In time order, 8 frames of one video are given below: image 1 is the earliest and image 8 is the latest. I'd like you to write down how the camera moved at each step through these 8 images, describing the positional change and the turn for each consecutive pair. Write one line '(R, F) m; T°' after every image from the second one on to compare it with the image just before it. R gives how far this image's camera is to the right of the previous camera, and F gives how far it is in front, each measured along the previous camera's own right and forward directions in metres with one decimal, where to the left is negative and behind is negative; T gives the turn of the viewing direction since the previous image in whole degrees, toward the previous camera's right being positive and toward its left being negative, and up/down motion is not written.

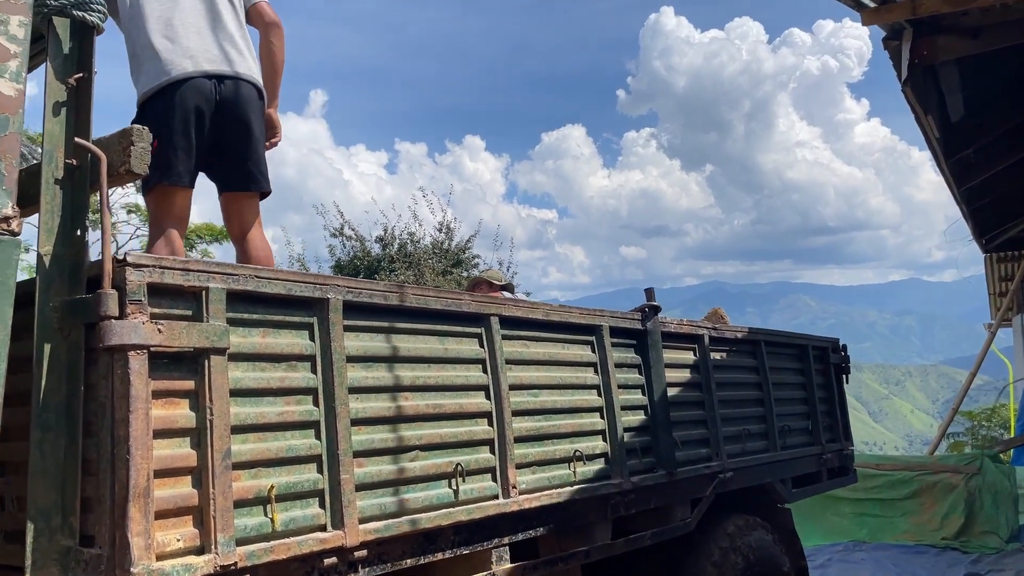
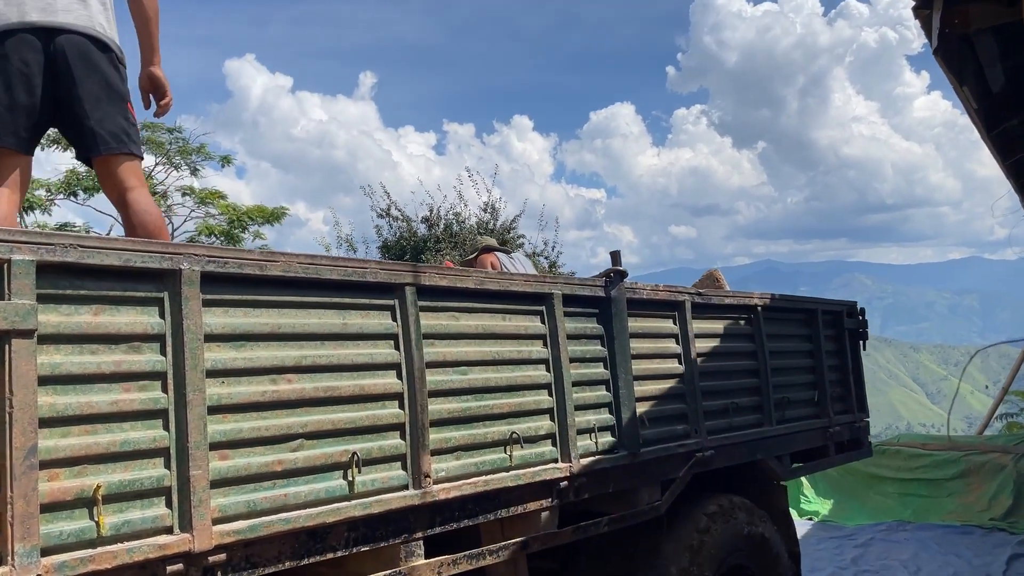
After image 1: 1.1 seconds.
(+0.5, +0.4) m; -3°
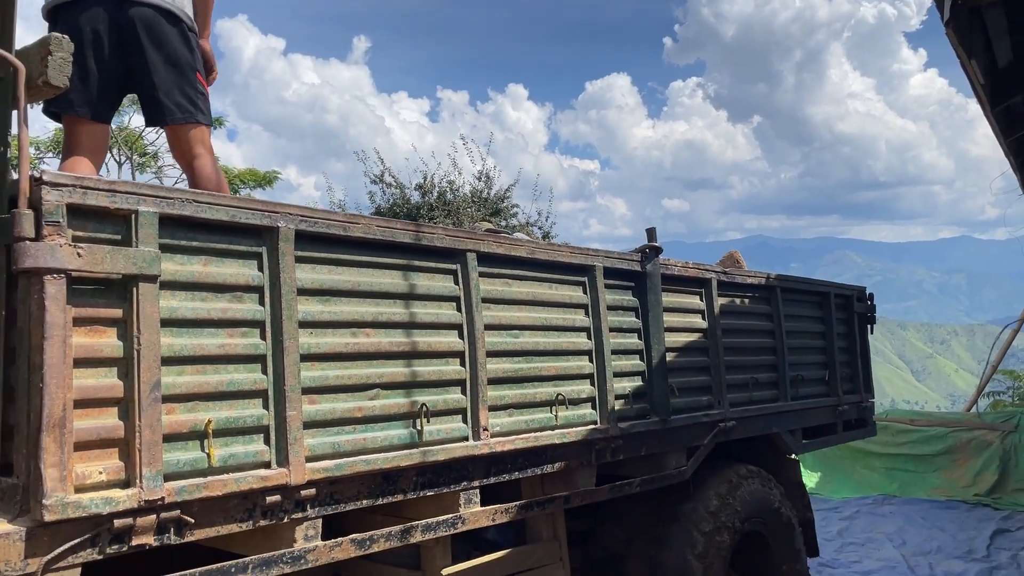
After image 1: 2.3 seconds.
(-0.2, -0.2) m; +1°
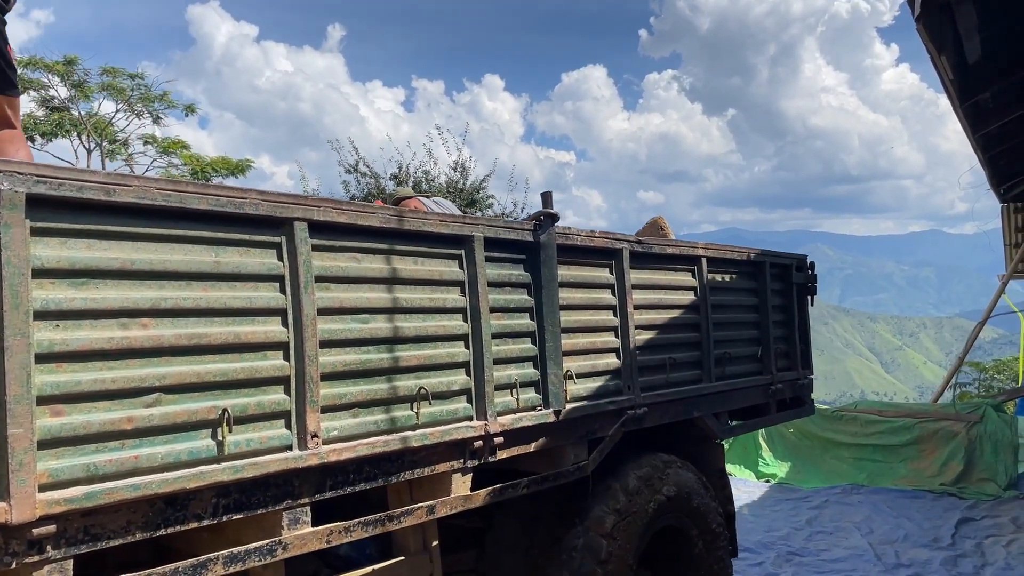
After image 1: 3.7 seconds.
(+0.4, +0.5) m; +2°
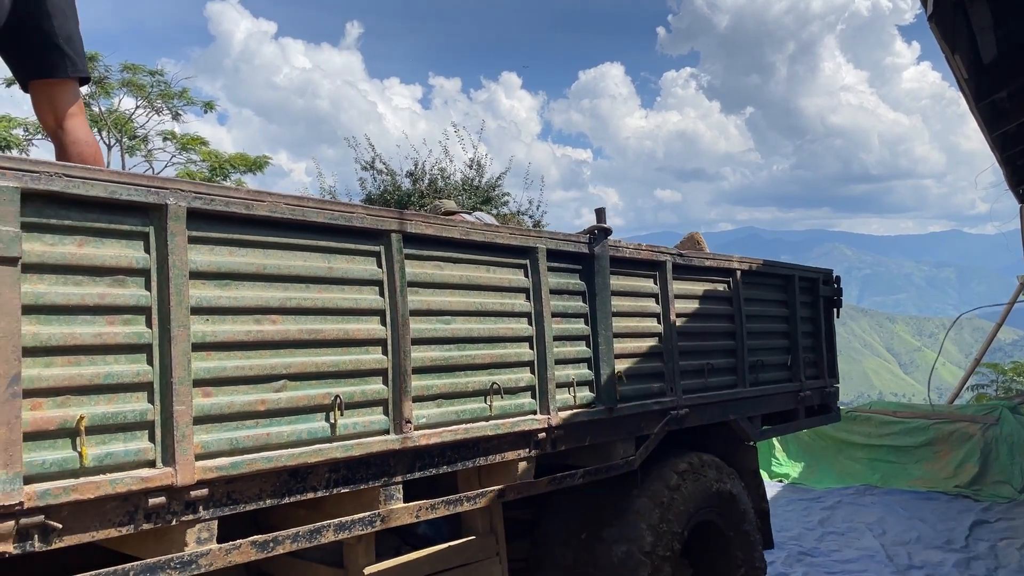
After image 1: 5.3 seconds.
(-0.2, -0.3) m; -1°
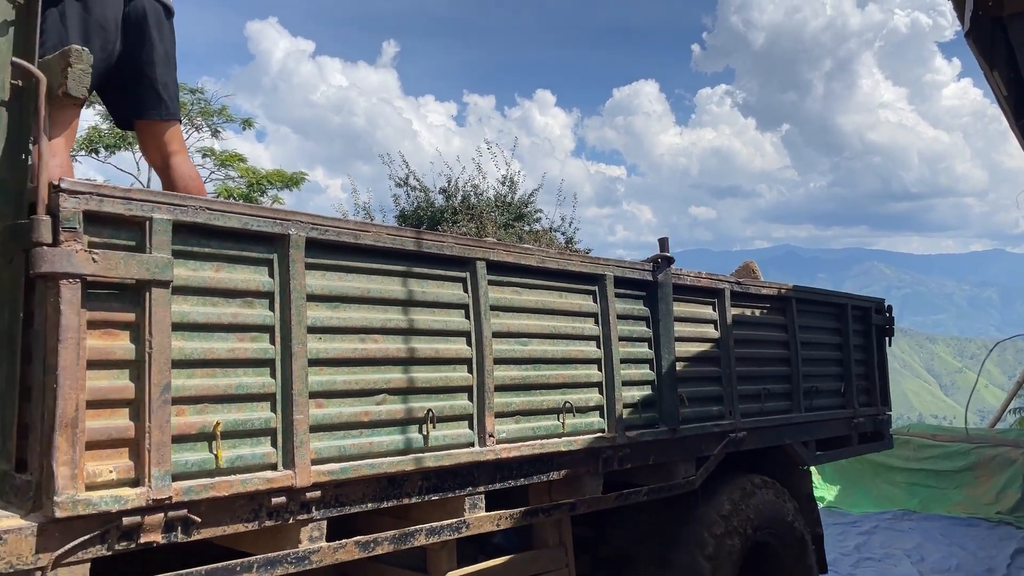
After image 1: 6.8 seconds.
(-0.2, -0.2) m; -2°
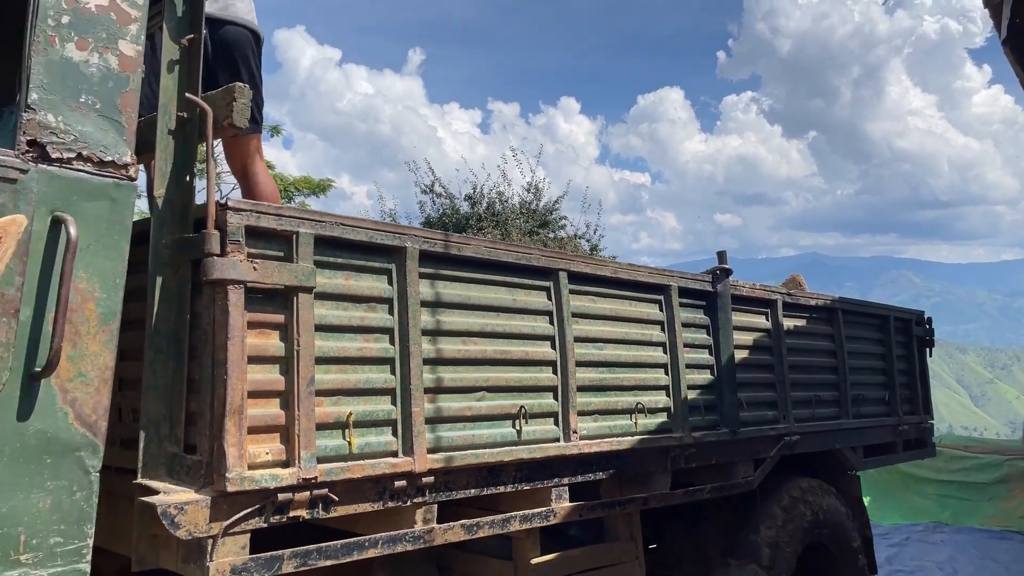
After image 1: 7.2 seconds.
(-0.2, -0.3) m; -2°
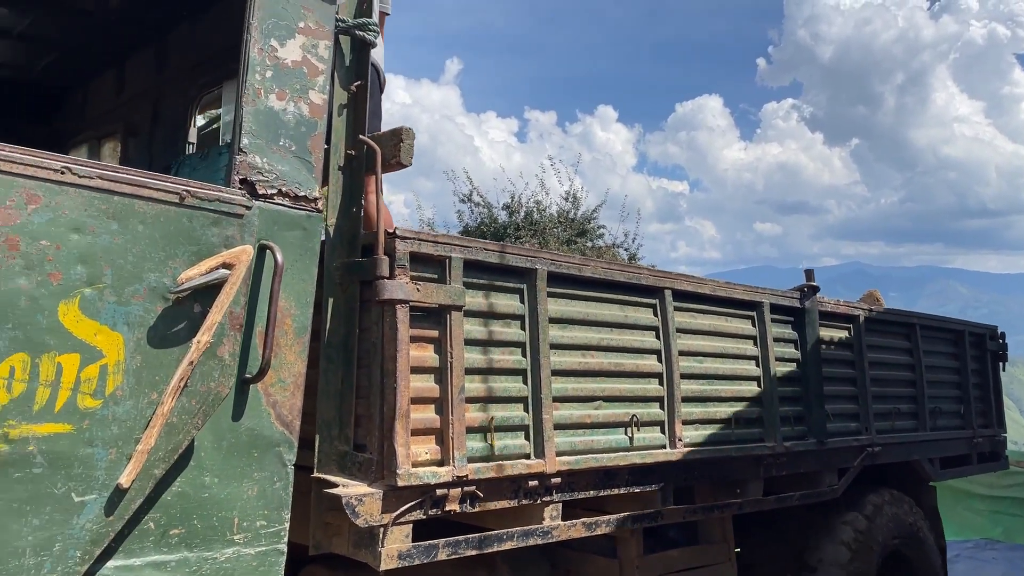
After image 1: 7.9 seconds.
(-0.3, -0.3) m; -3°
